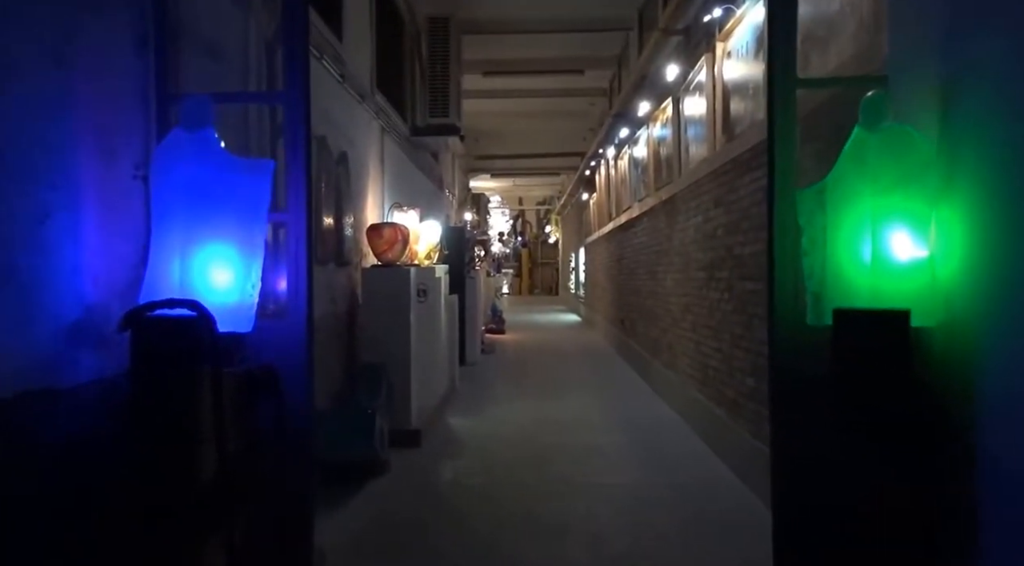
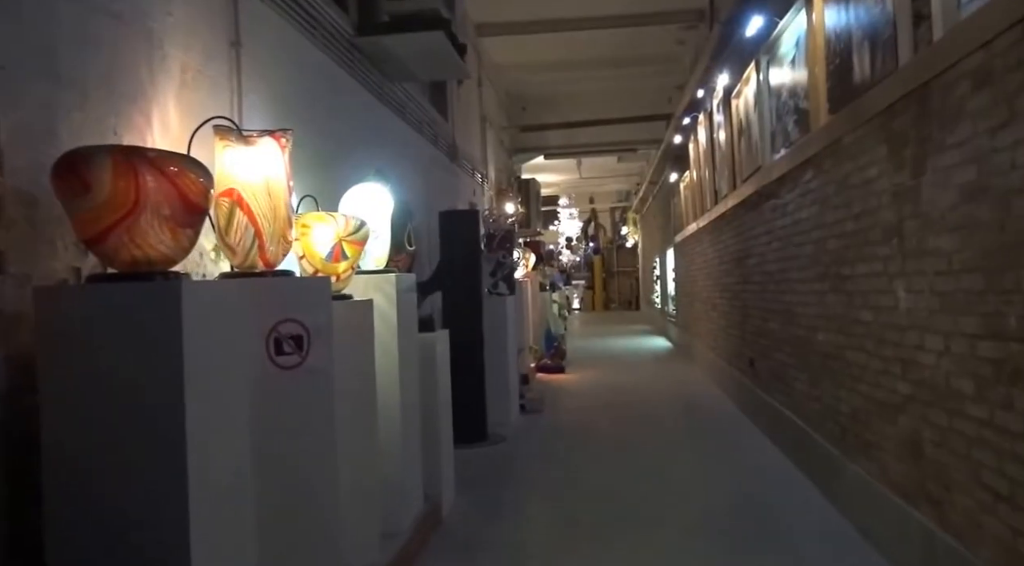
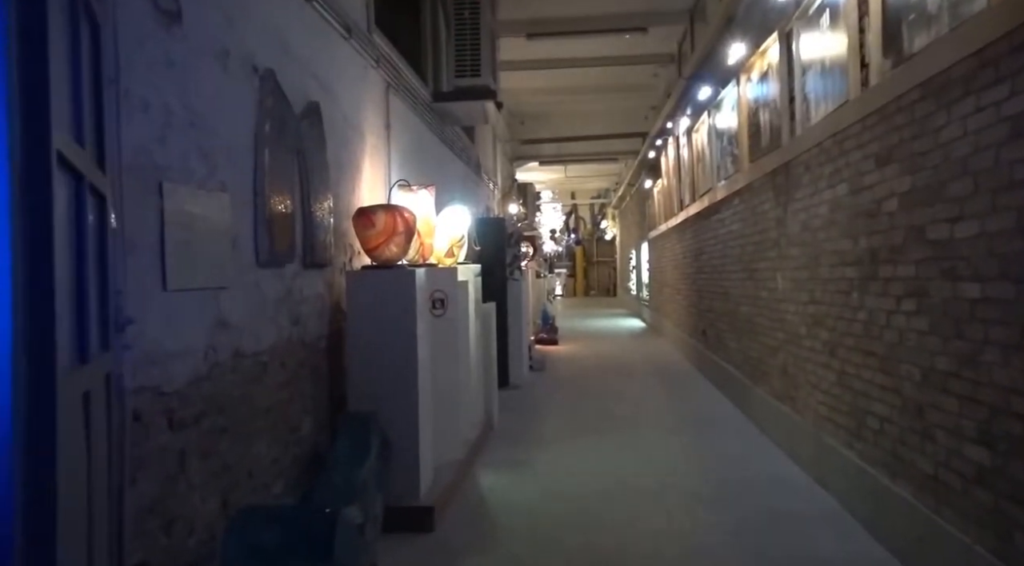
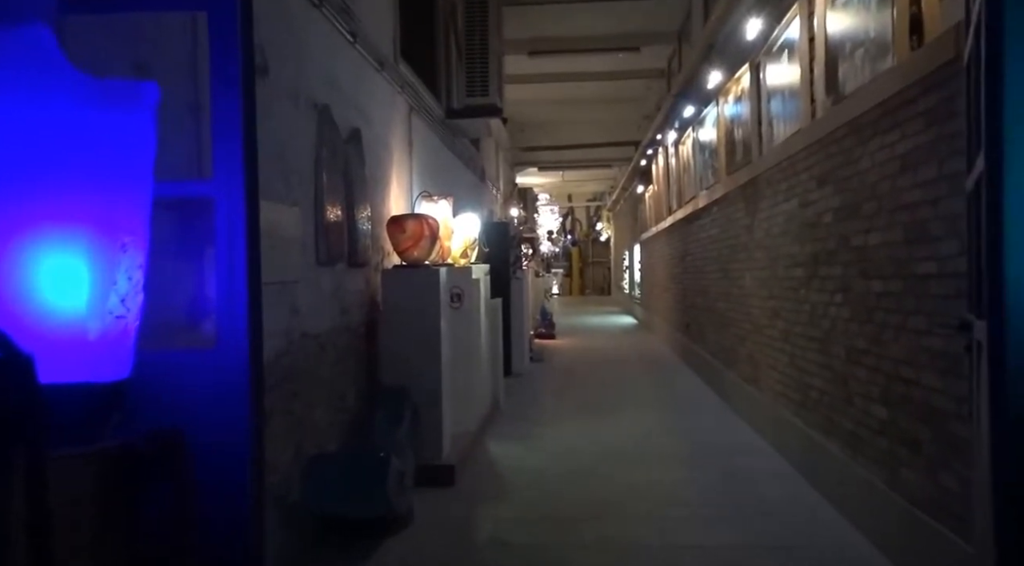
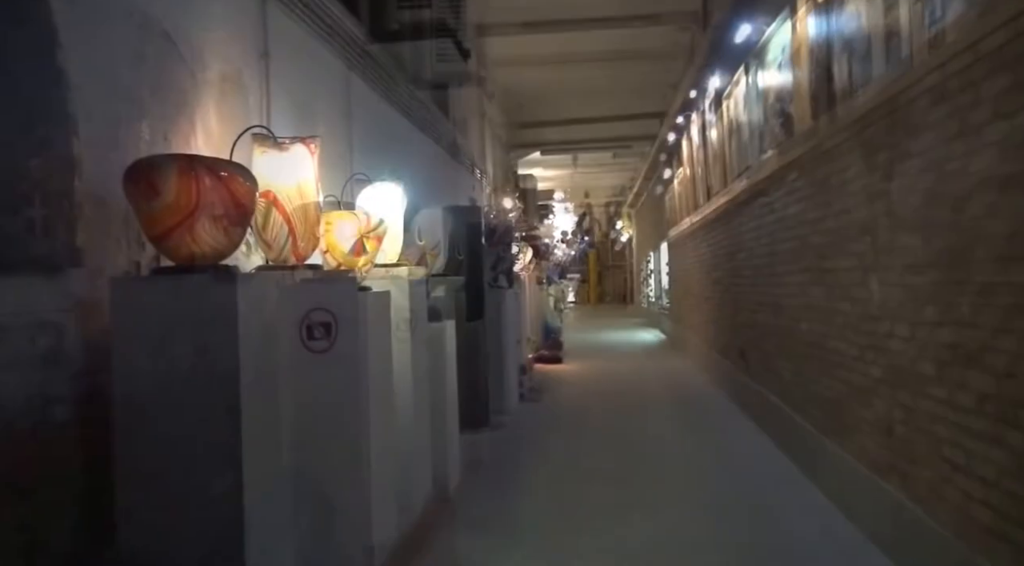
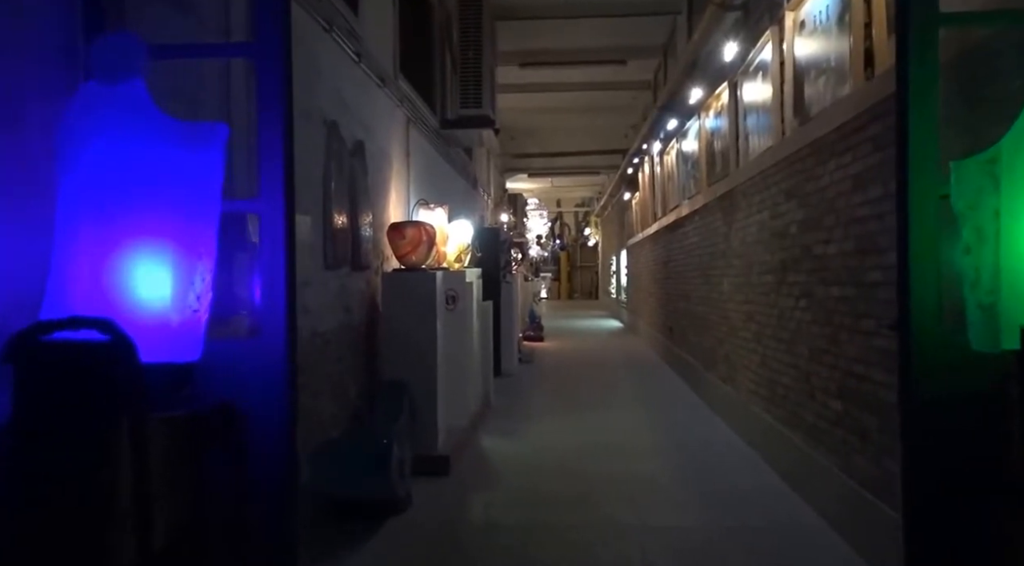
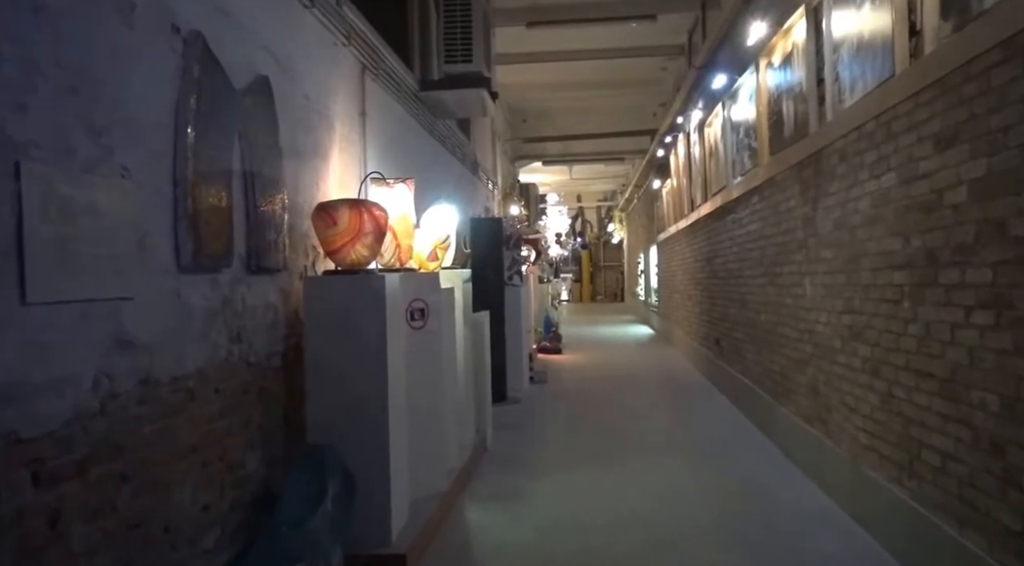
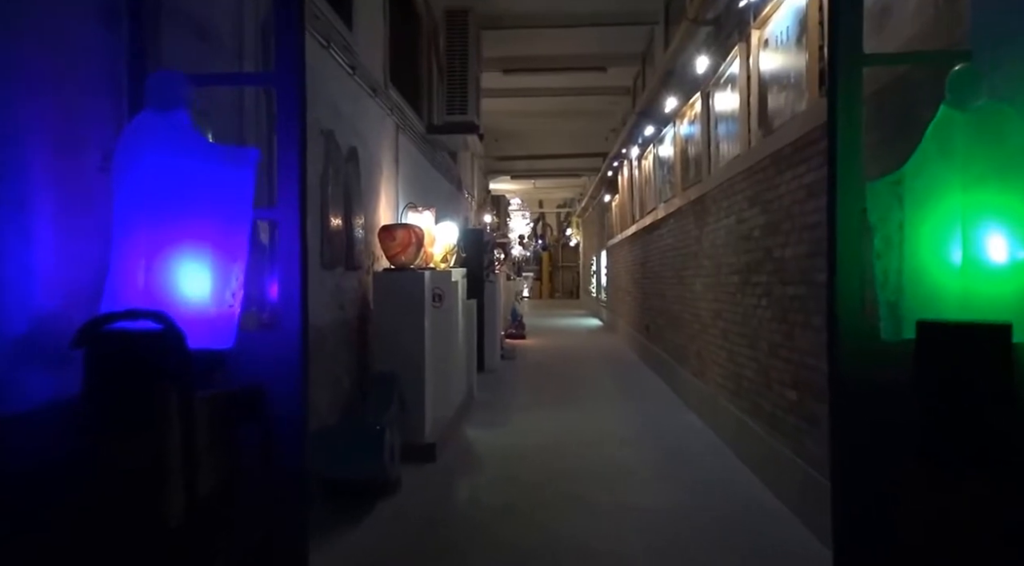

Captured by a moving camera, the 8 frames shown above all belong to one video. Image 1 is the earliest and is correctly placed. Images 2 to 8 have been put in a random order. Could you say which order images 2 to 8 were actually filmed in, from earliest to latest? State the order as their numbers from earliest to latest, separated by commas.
8, 6, 4, 3, 7, 5, 2
